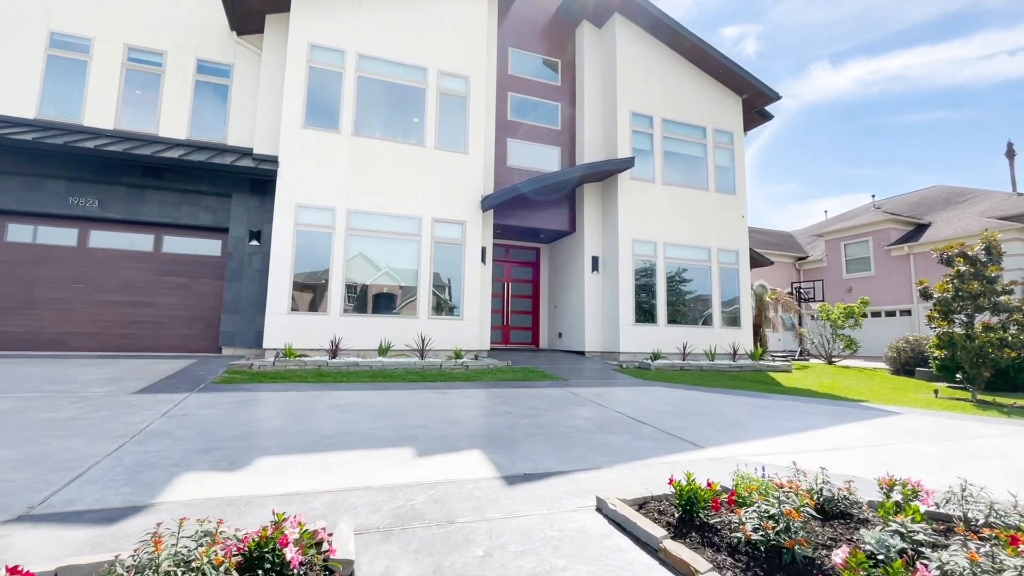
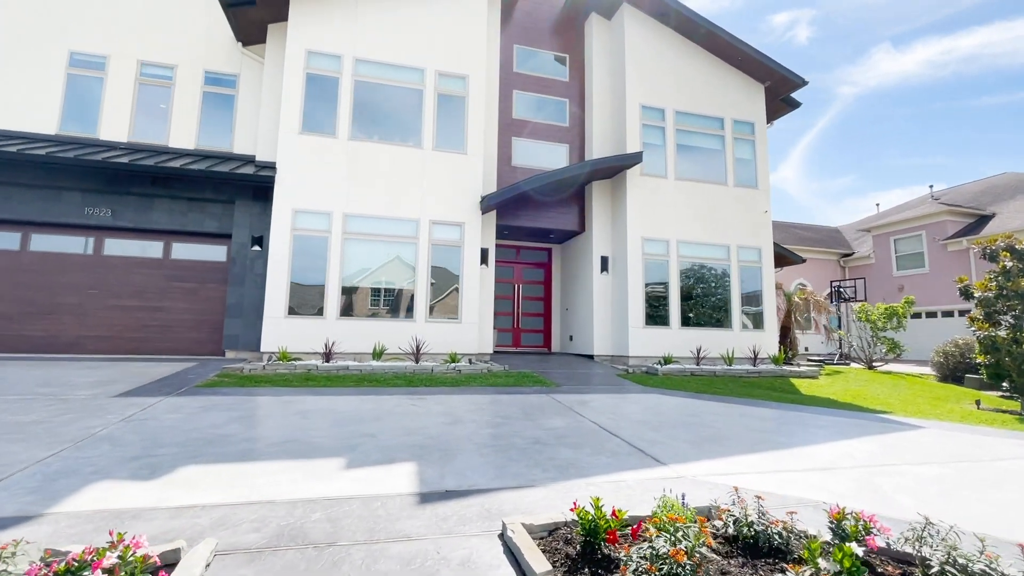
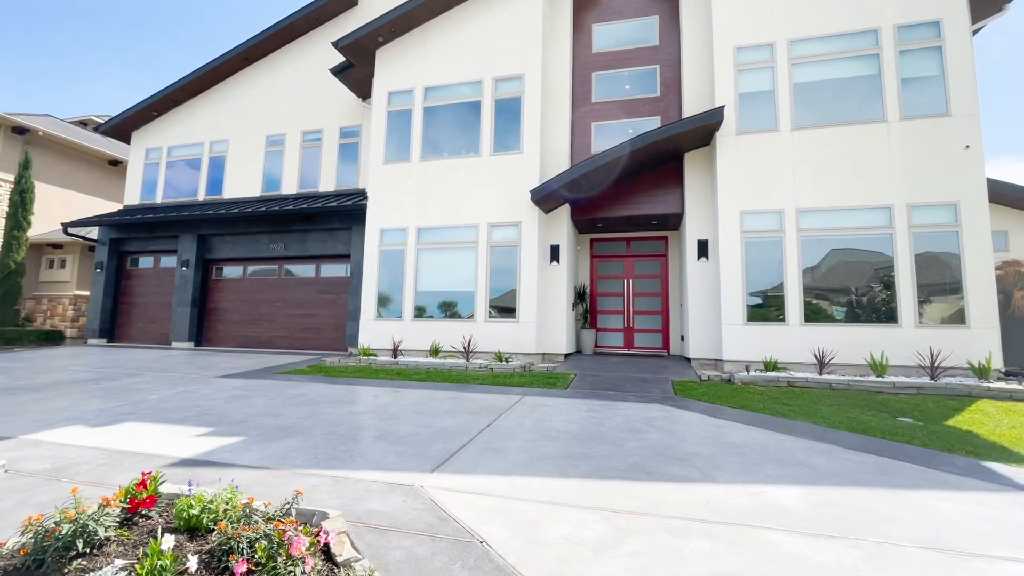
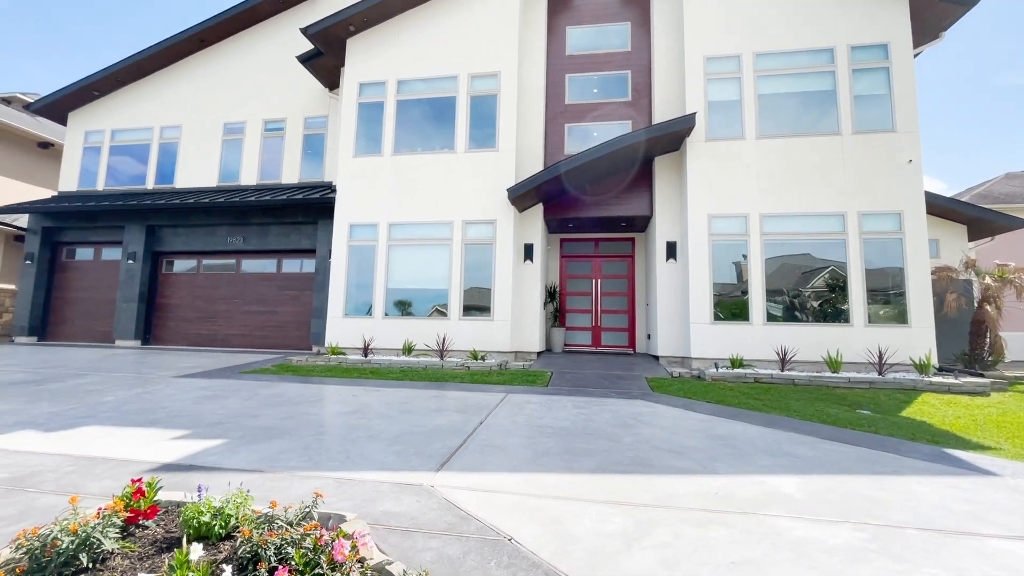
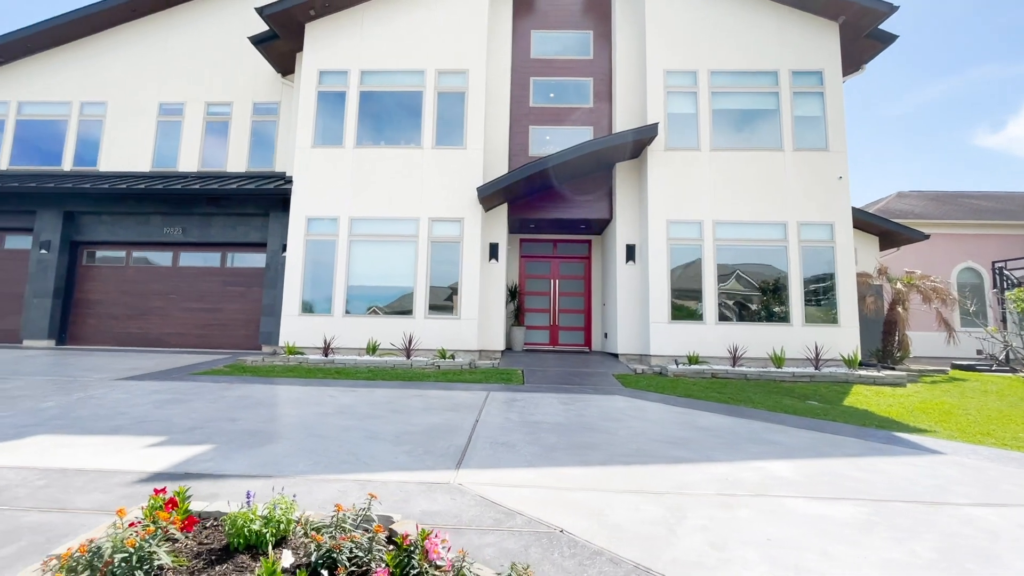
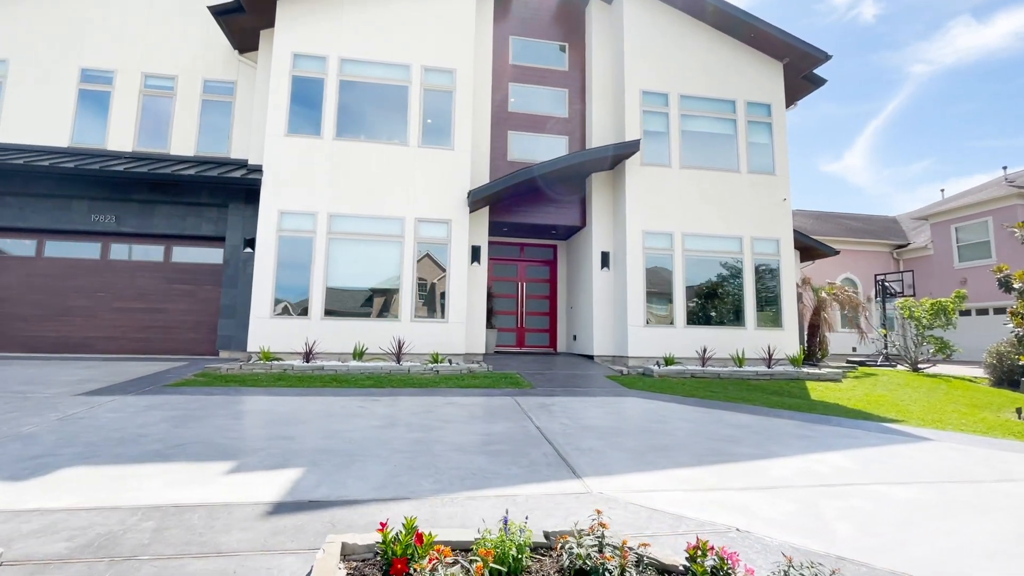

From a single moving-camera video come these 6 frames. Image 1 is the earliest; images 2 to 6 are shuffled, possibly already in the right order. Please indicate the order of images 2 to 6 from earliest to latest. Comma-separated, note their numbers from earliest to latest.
2, 6, 5, 4, 3
